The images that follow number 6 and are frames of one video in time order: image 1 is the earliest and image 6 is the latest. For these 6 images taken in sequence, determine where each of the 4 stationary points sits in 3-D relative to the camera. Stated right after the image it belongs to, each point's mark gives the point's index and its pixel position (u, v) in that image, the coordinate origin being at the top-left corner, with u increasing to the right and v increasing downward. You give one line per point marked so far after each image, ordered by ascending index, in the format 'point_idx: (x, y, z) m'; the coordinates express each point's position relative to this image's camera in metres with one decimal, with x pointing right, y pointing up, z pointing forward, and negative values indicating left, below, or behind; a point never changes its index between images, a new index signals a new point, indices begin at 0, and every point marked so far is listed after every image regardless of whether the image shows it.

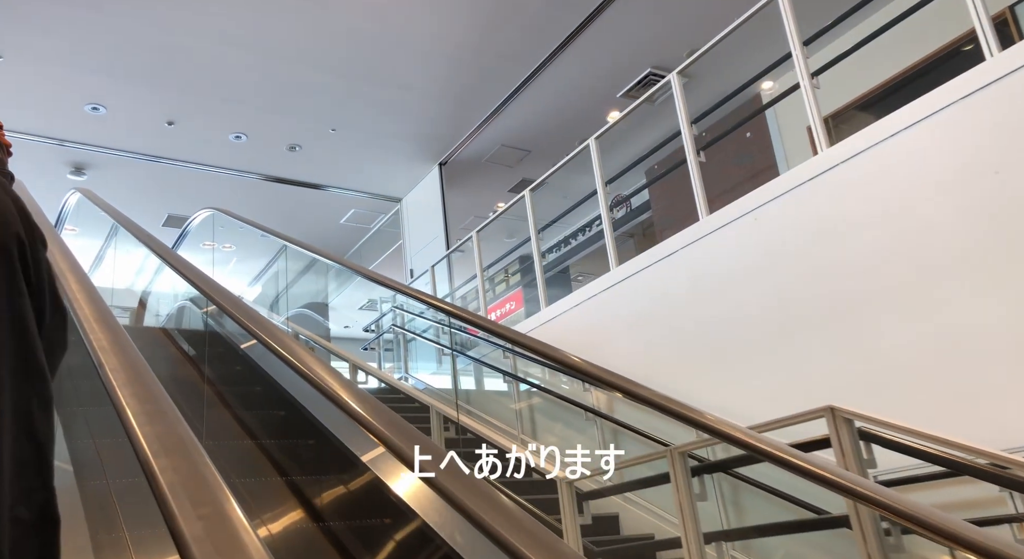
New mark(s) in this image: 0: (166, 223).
0: (-3.4, +0.5, +8.3) m
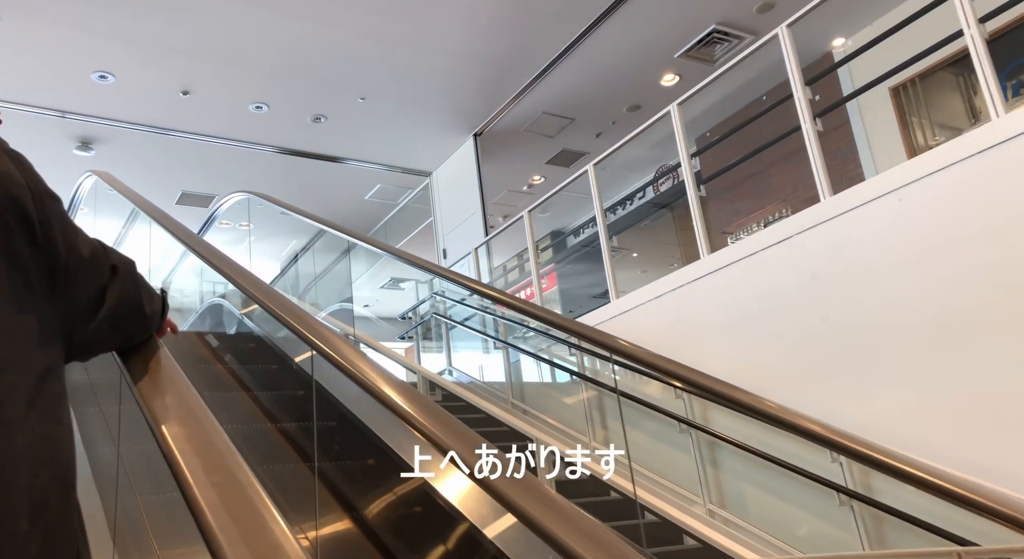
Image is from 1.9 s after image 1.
0: (-3.1, +0.7, +7.8) m
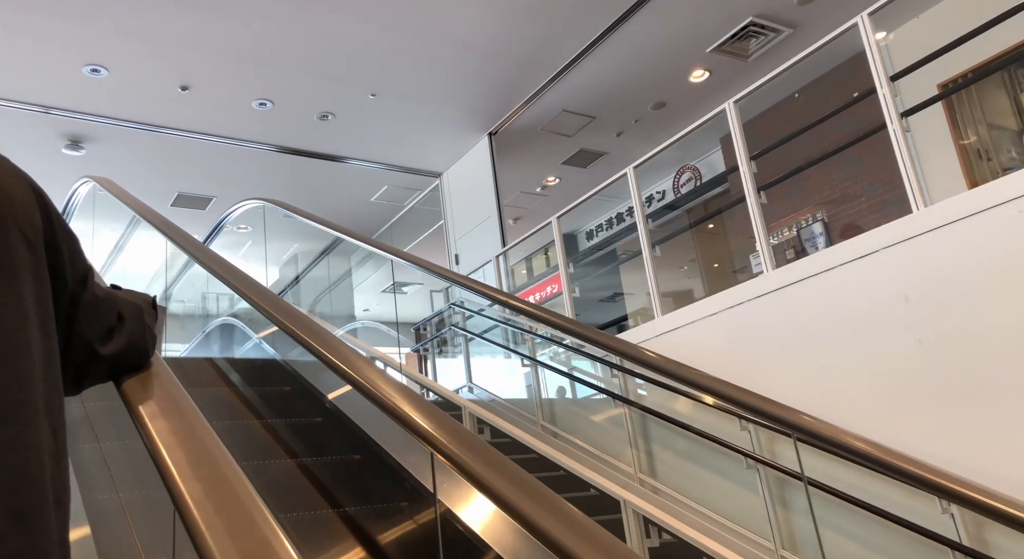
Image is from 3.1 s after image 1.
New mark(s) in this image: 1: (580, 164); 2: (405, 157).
0: (-3.0, +0.7, +7.4) m
1: (+0.6, +0.9, +6.8) m
2: (-0.9, +1.0, +6.8) m
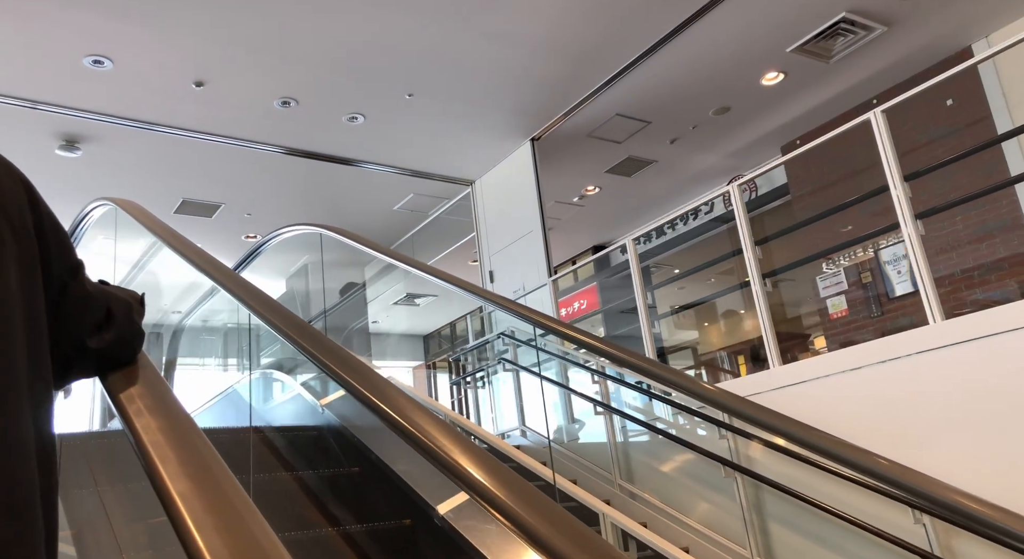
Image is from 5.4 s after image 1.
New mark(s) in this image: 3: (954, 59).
0: (-2.8, +0.6, +6.8) m
1: (+0.9, +0.8, +6.3) m
2: (-0.6, +0.9, +6.2) m
3: (+2.6, +1.3, +4.9) m
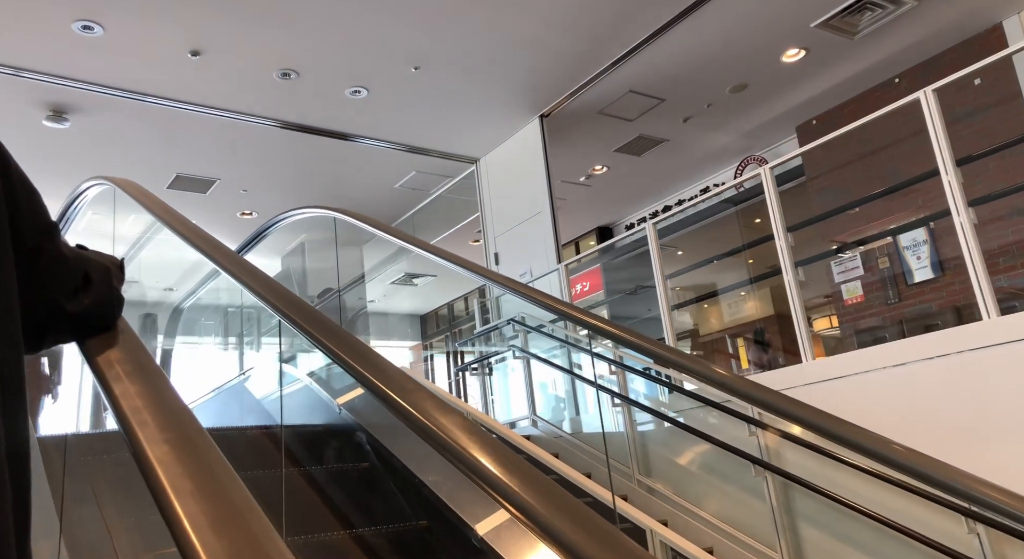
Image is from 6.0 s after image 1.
0: (-2.7, +0.7, +6.6) m
1: (+0.9, +0.9, +6.1) m
2: (-0.5, +1.0, +6.0) m
3: (+2.7, +1.4, +4.7) m
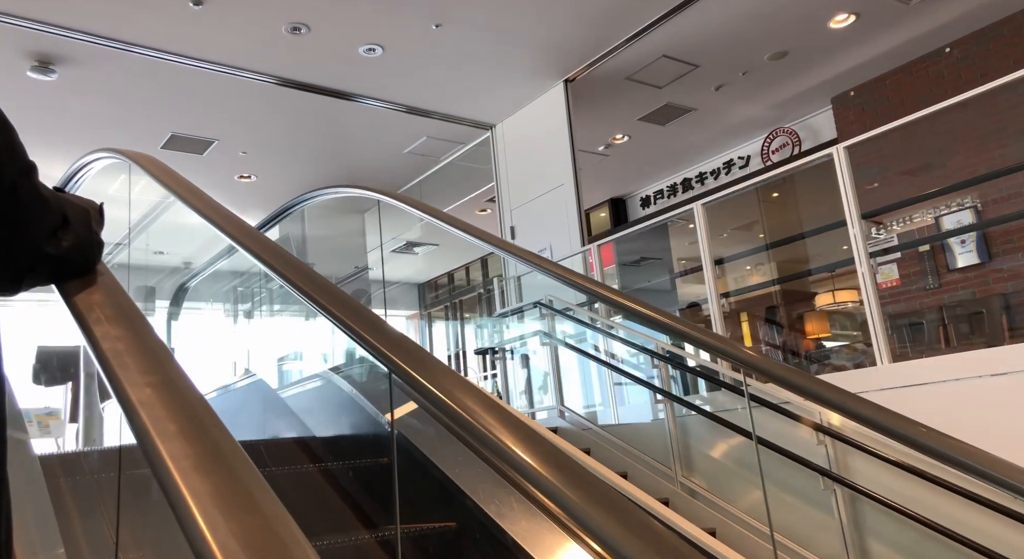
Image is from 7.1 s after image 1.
0: (-2.6, +1.0, +6.2) m
1: (+1.0, +1.1, +5.8) m
2: (-0.4, +1.2, +5.6) m
3: (+2.8, +1.4, +4.4) m
